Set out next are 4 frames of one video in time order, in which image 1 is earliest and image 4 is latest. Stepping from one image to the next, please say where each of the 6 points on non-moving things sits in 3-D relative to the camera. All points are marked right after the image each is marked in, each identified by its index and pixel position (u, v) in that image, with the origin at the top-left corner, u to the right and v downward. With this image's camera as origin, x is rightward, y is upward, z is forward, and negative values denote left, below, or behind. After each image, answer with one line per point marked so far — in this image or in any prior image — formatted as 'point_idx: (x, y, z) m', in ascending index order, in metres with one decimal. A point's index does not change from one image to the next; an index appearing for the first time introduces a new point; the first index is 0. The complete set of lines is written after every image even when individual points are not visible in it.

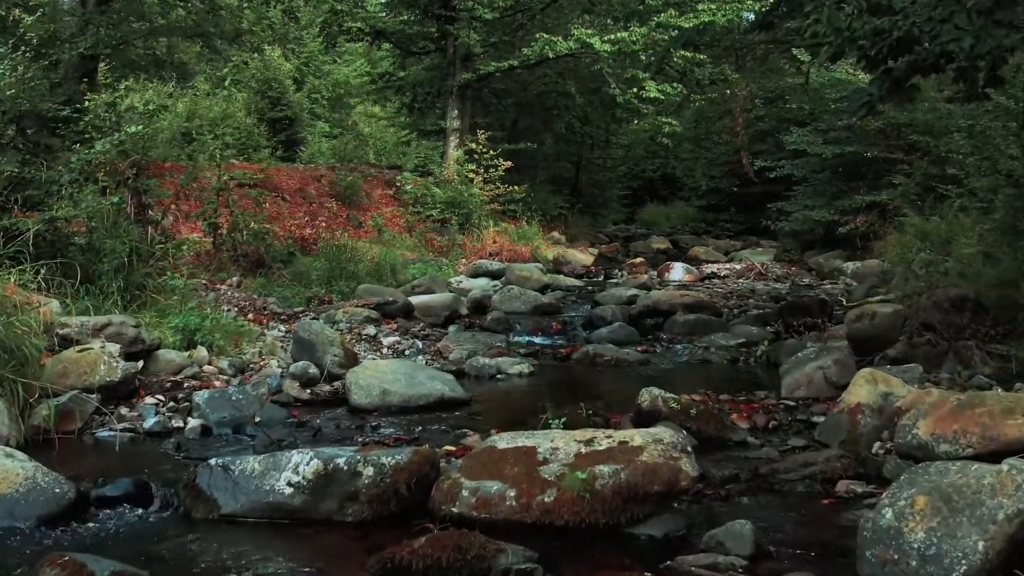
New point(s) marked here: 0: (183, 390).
0: (-2.7, -0.9, +6.2) m
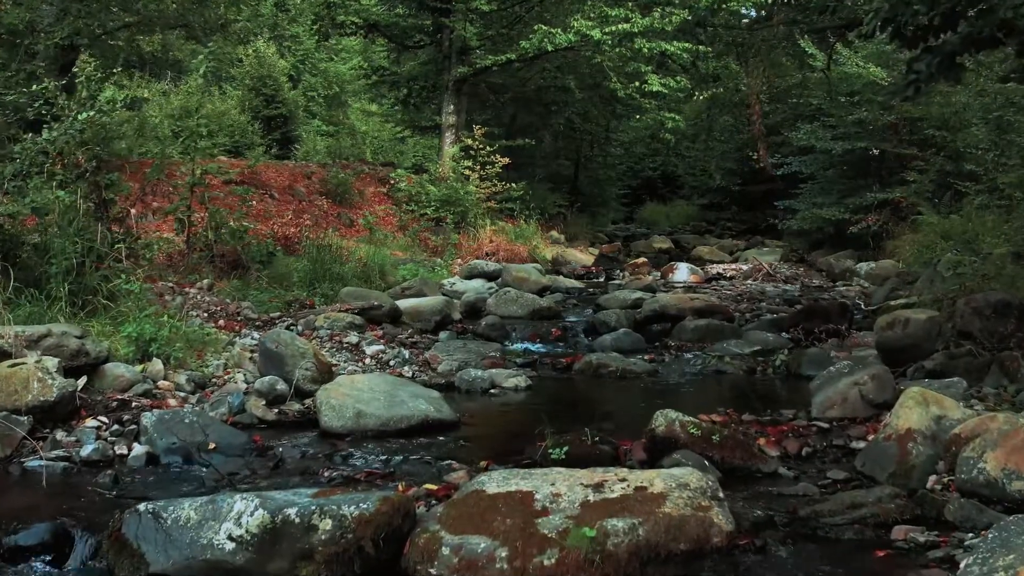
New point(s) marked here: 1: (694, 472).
0: (-2.8, -0.9, +5.4) m
1: (+0.9, -0.9, +3.5) m
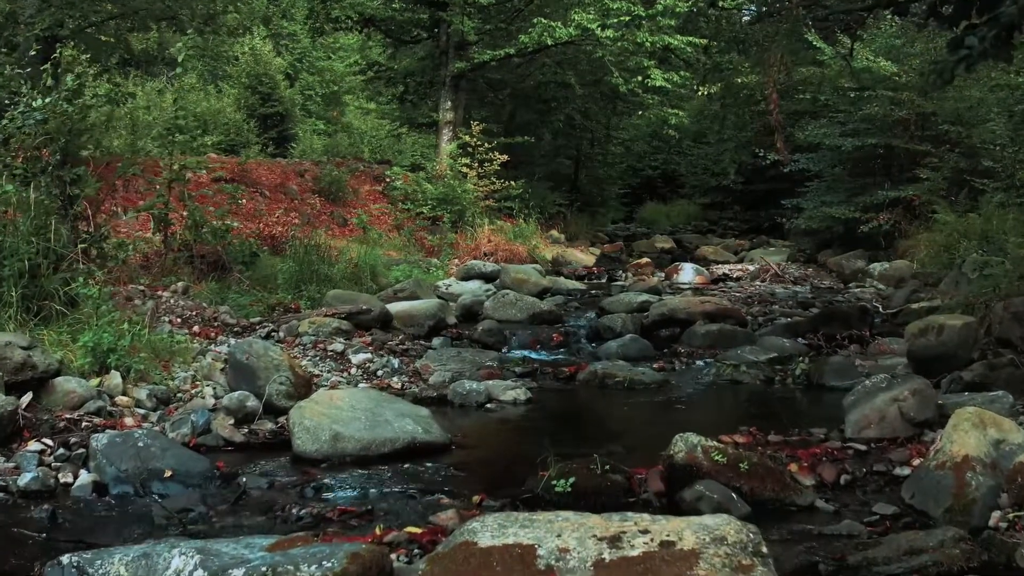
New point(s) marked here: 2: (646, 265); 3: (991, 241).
0: (-2.8, -0.9, +4.8) m
1: (+0.8, -0.9, +2.9) m
2: (+2.8, +0.5, +15.6) m
3: (+6.7, +0.6, +10.3) m
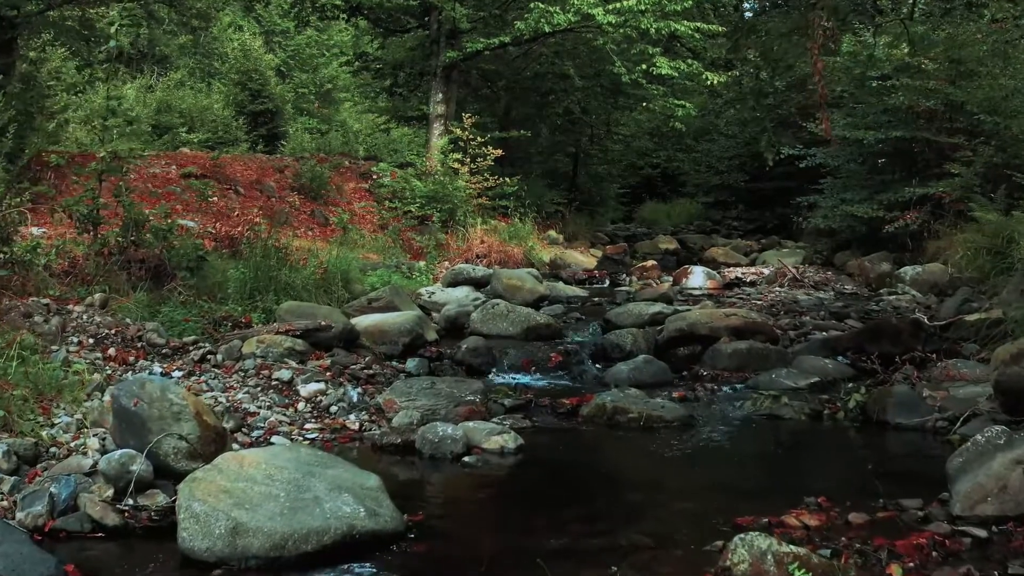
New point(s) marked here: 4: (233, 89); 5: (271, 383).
0: (-2.9, -1.0, +3.4) m
1: (+0.8, -1.0, +1.5) m
2: (+2.7, +0.4, +14.2) m
3: (+6.6, +0.5, +8.9) m
4: (-7.7, +5.3, +19.4) m
5: (-1.9, -0.7, +5.8) m
